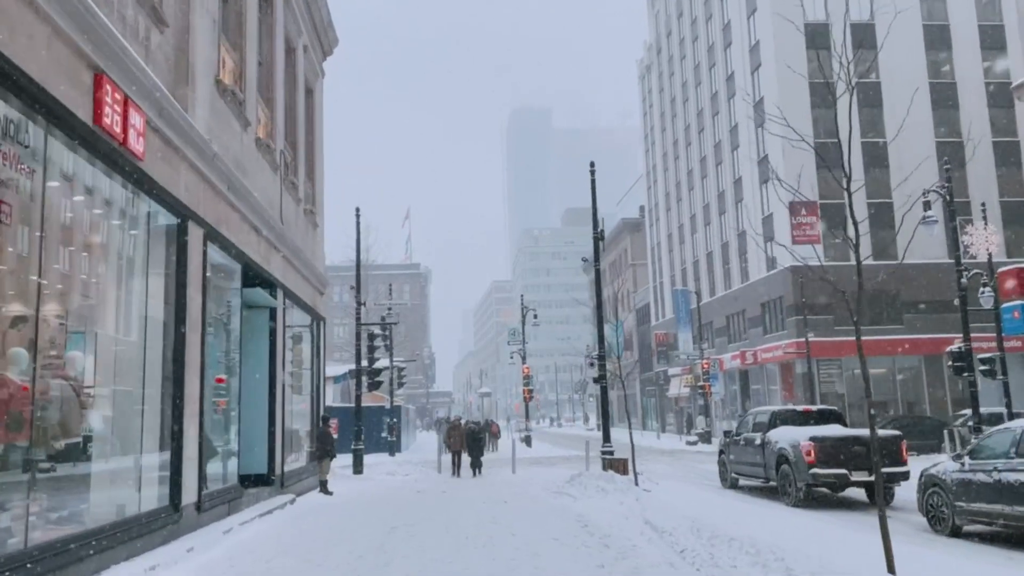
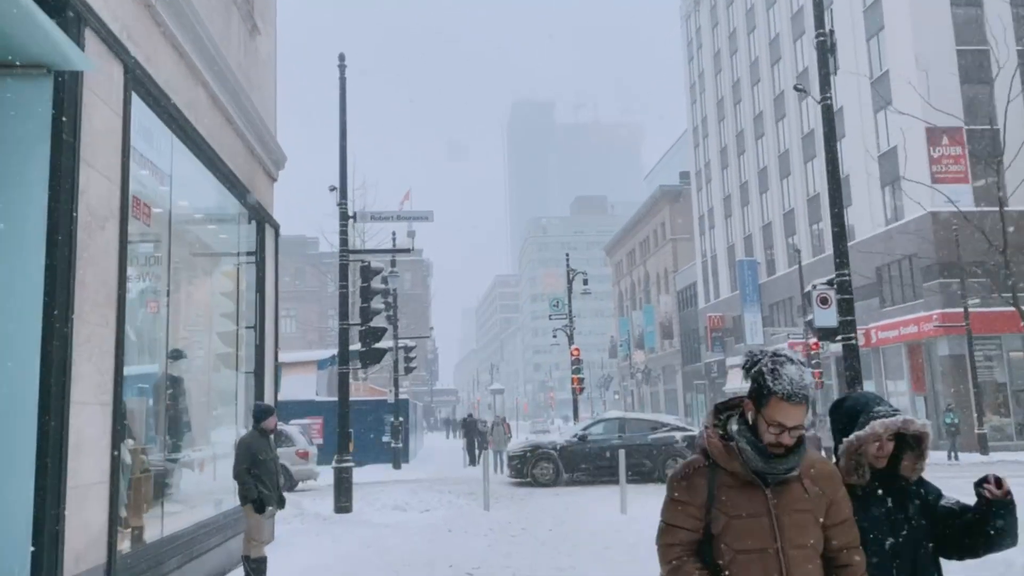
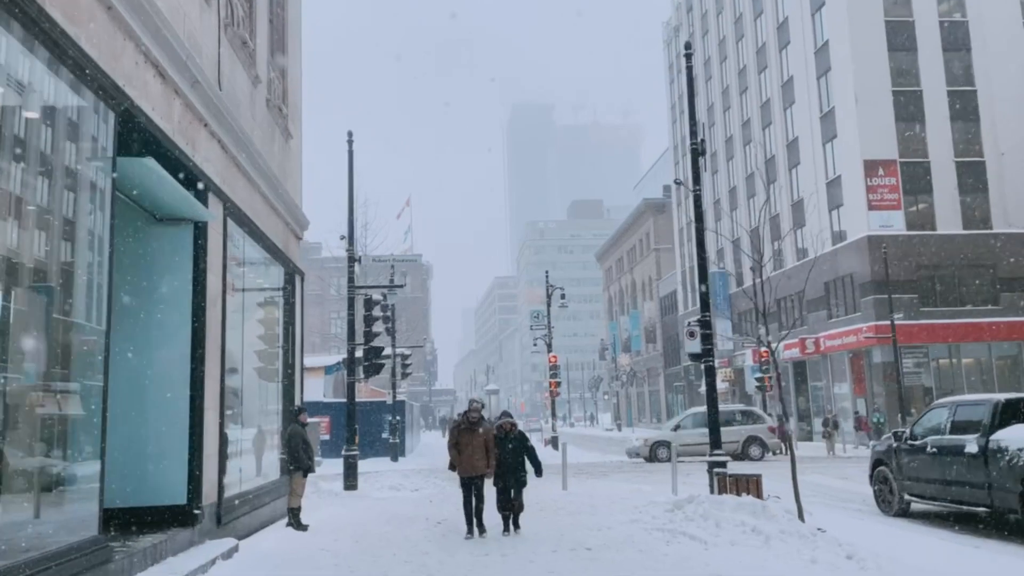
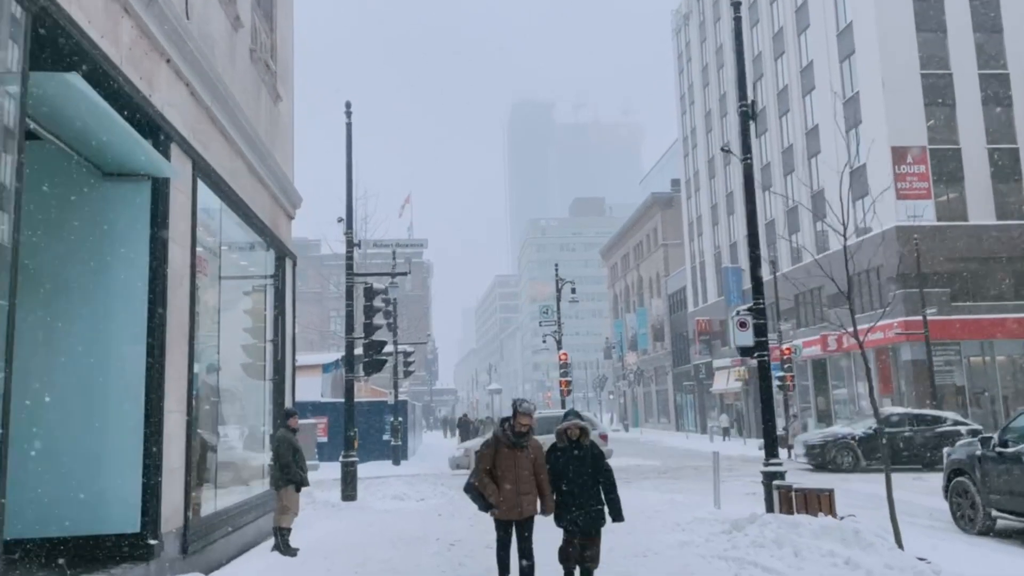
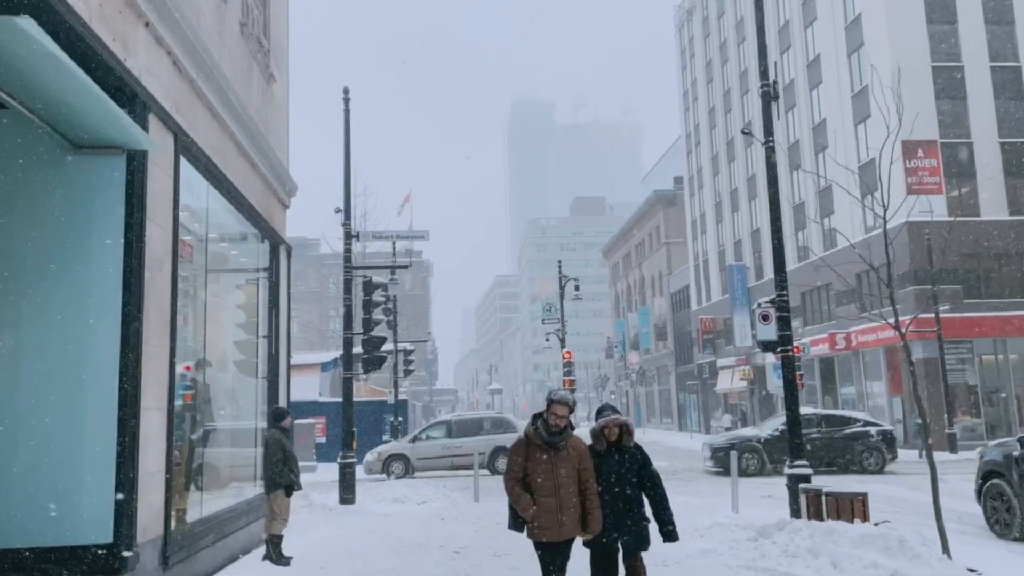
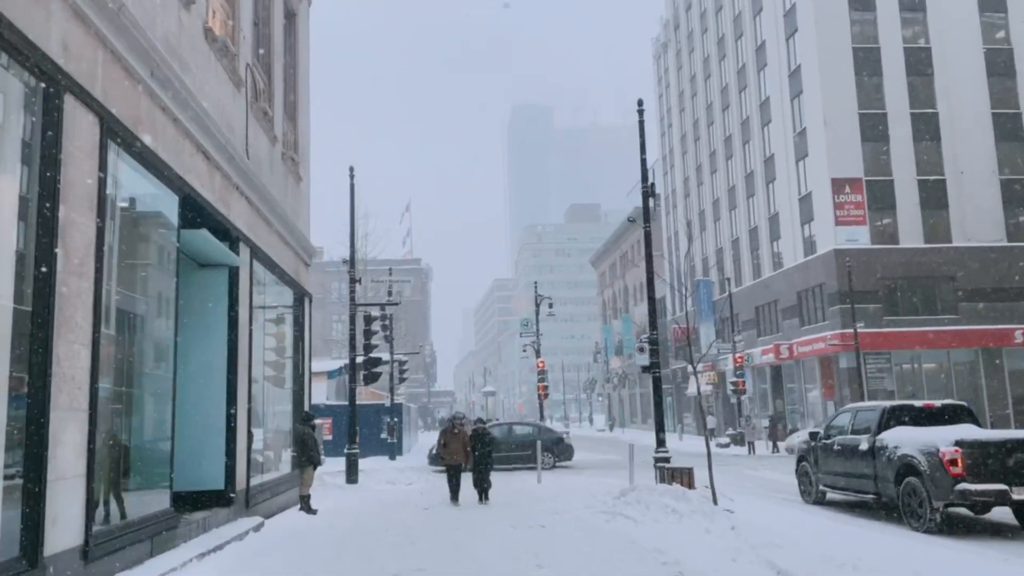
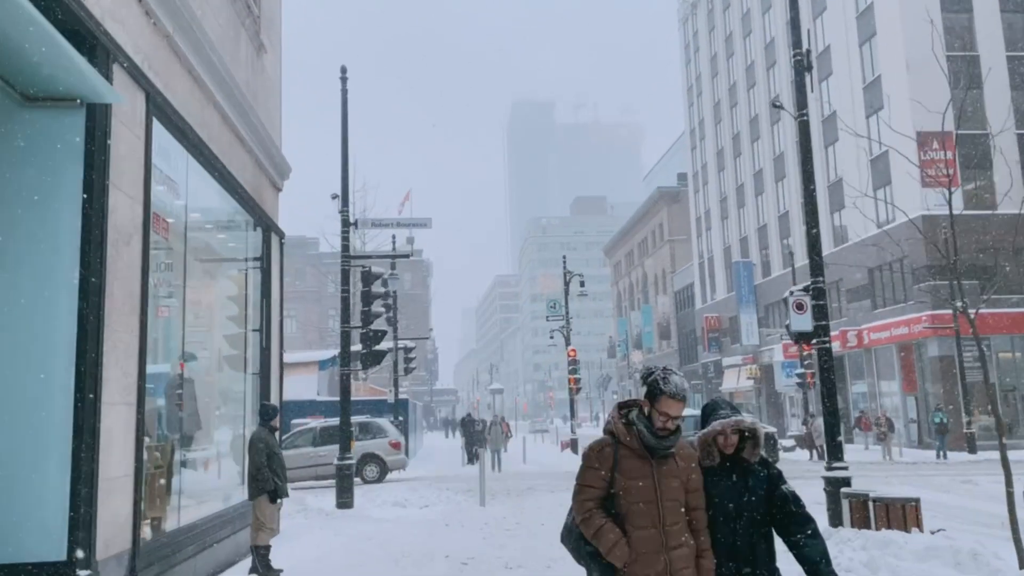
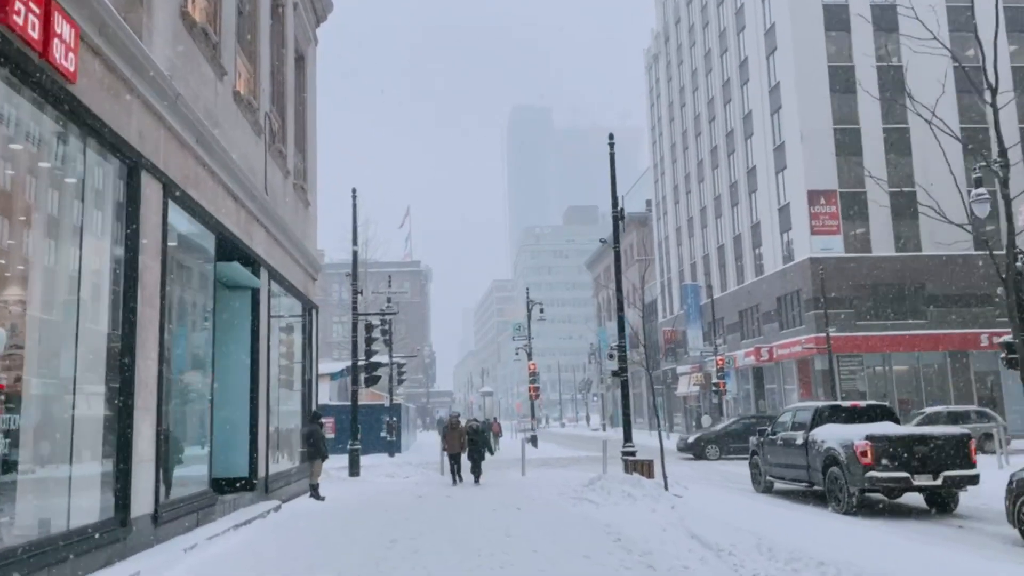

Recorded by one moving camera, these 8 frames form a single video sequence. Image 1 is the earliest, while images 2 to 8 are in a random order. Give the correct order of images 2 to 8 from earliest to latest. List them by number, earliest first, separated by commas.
8, 6, 3, 4, 5, 7, 2
